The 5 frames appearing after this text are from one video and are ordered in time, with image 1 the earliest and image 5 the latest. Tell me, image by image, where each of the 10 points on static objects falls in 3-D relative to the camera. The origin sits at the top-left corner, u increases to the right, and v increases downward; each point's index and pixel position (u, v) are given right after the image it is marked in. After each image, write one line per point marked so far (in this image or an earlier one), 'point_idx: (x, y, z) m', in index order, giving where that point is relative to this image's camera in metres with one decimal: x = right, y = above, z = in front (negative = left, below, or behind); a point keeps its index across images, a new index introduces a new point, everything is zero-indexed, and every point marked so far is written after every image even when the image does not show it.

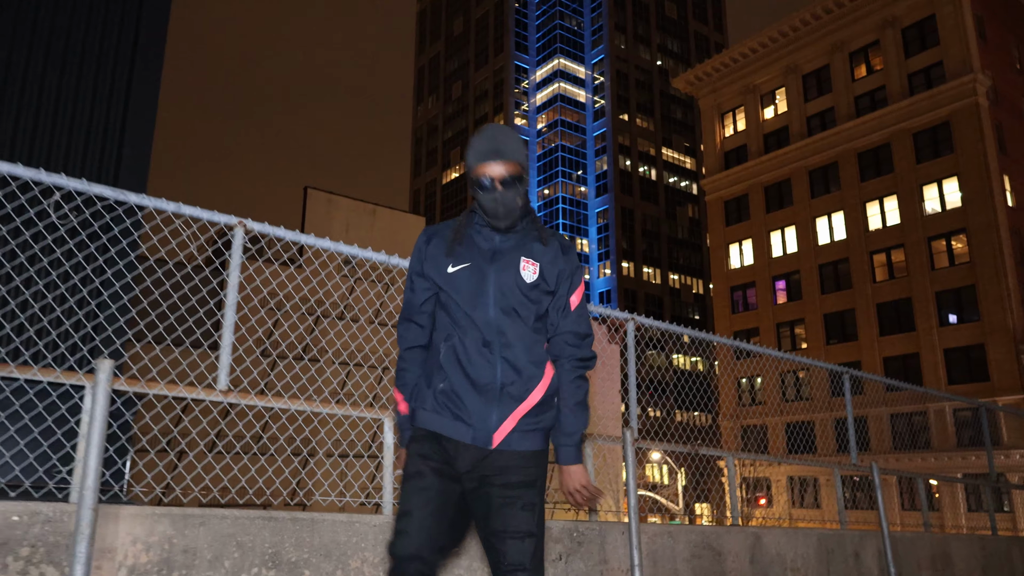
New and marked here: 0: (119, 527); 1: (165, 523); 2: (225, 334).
0: (-1.7, -1.0, +3.3) m
1: (-1.6, -1.1, +3.3) m
2: (-1.5, -0.2, +3.9) m
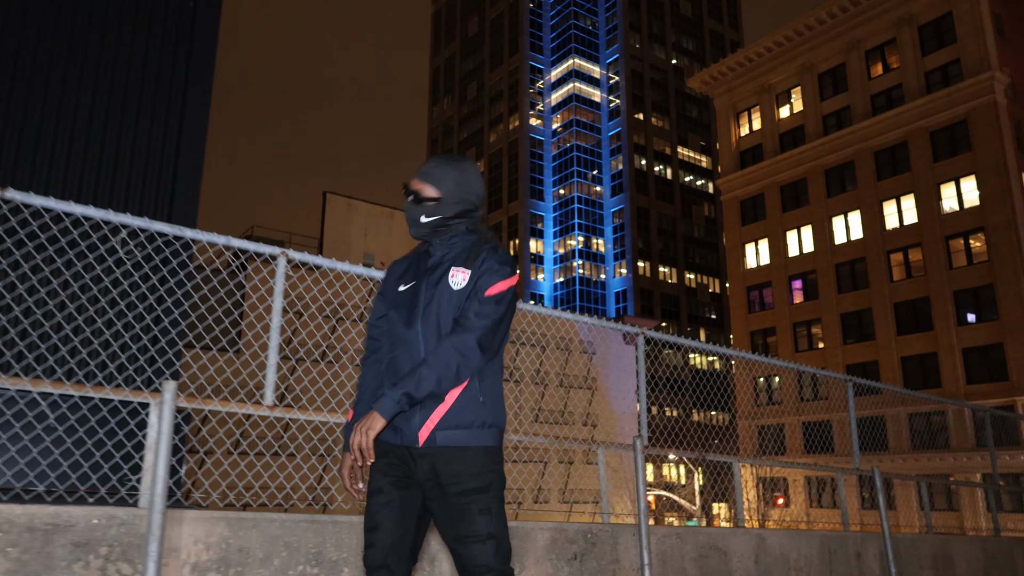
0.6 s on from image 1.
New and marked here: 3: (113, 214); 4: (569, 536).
0: (-1.6, -1.2, +3.7) m
1: (-1.5, -1.2, +3.8) m
2: (-1.4, -0.4, +4.3) m
3: (-2.2, +0.4, +4.1) m
4: (+0.4, -1.6, +4.9) m
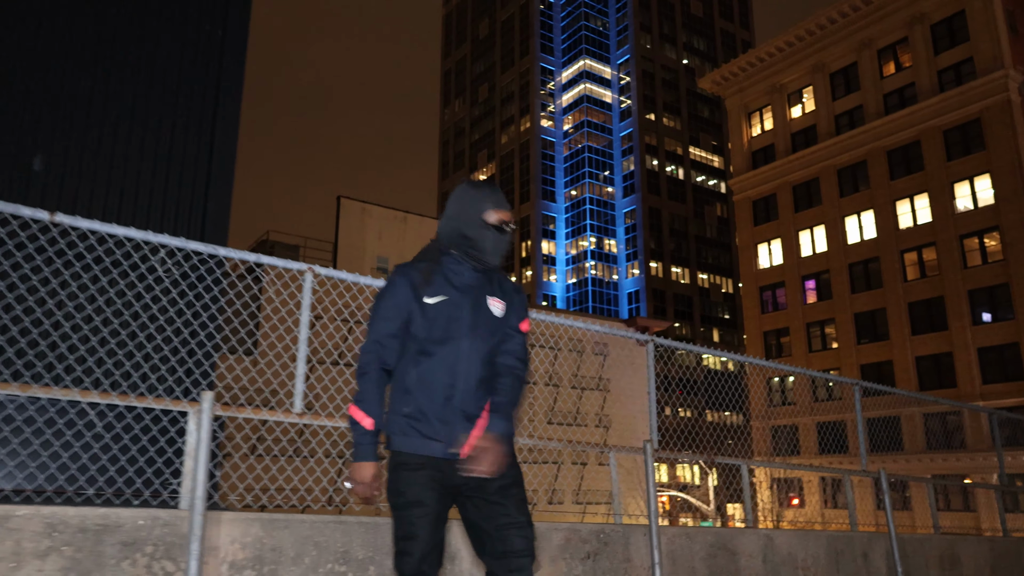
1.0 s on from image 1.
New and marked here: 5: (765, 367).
0: (-1.5, -1.3, +3.9) m
1: (-1.4, -1.3, +4.0) m
2: (-1.3, -0.5, +4.5) m
3: (-2.1, +0.3, +4.3) m
4: (+0.5, -1.7, +5.1) m
5: (+2.8, -0.9, +8.3) m
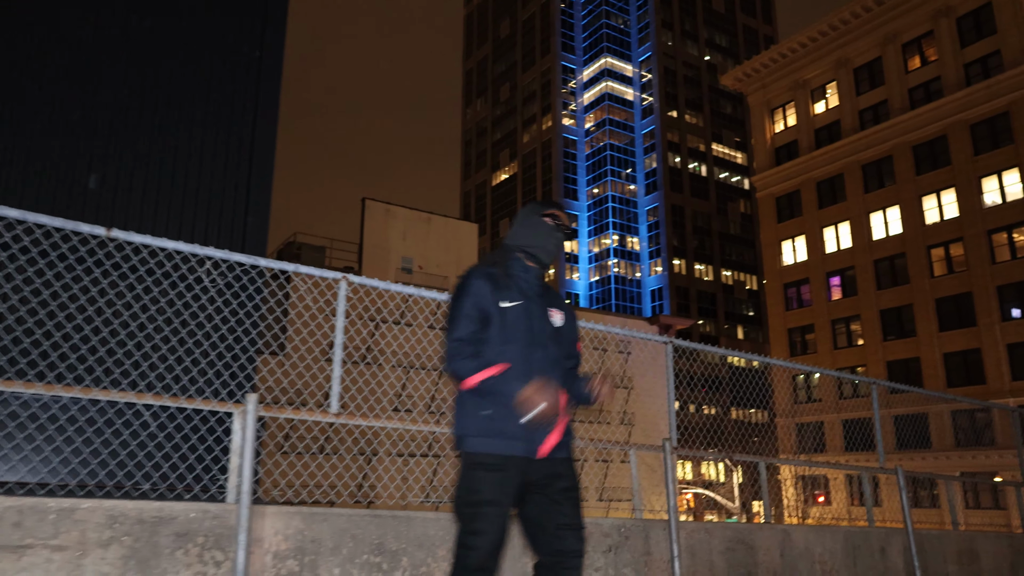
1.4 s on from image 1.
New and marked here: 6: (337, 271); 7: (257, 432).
0: (-1.4, -1.3, +4.2) m
1: (-1.2, -1.3, +4.3) m
2: (-1.1, -0.5, +4.8) m
3: (-1.9, +0.3, +4.6) m
4: (+0.6, -1.7, +5.3) m
5: (+3.1, -0.9, +8.4) m
6: (-1.2, +0.1, +5.0) m
7: (-1.5, -0.8, +4.3) m
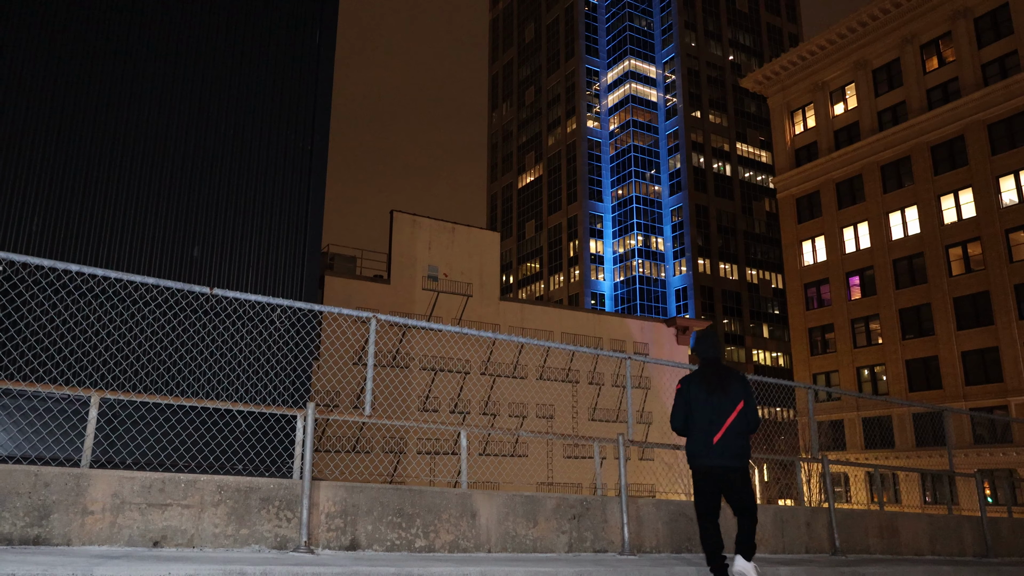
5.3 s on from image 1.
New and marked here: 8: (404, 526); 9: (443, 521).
0: (-1.6, -1.7, +6.0) m
1: (-1.4, -1.7, +6.1) m
2: (-1.3, -0.8, +6.6) m
3: (-2.1, -0.1, +6.5) m
4: (+0.5, -2.0, +7.1) m
5: (+3.1, -1.2, +10.1) m
6: (-1.3, -0.2, +6.8) m
7: (-1.6, -1.2, +6.1) m
8: (-0.9, -2.0, +6.3) m
9: (-0.6, -2.0, +6.5) m
